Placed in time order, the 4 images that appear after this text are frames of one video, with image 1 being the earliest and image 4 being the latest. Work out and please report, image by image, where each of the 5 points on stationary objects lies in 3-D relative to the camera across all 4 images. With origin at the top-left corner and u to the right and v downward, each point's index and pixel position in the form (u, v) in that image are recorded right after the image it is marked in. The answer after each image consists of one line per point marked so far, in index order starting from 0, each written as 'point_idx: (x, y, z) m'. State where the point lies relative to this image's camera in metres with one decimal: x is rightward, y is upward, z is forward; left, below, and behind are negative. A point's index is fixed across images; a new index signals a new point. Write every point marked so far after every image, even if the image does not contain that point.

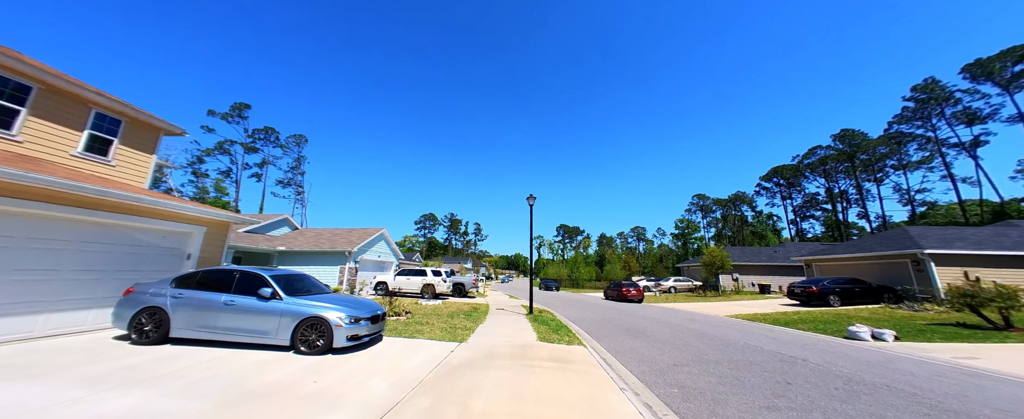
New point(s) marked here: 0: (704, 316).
0: (+6.6, -3.7, +10.6) m
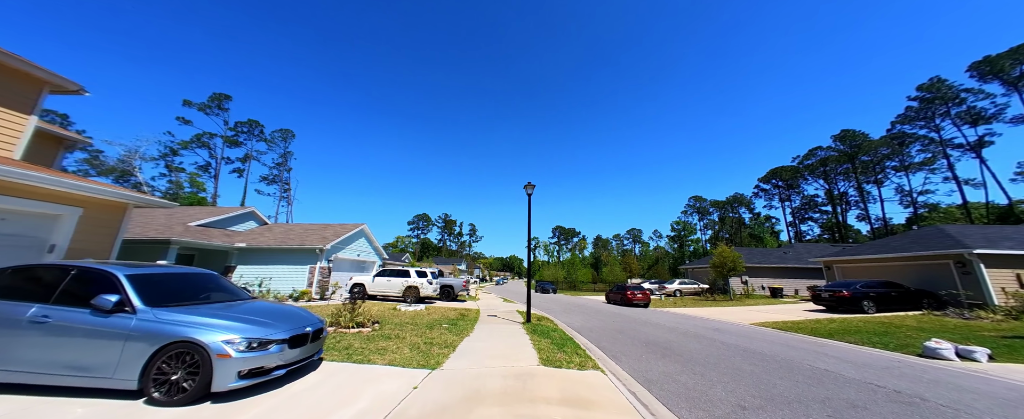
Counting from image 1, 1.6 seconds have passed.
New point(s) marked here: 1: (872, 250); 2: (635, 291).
0: (+6.5, -3.4, +9.2) m
1: (+15.5, -1.7, +13.2) m
2: (+6.4, -4.3, +16.1) m
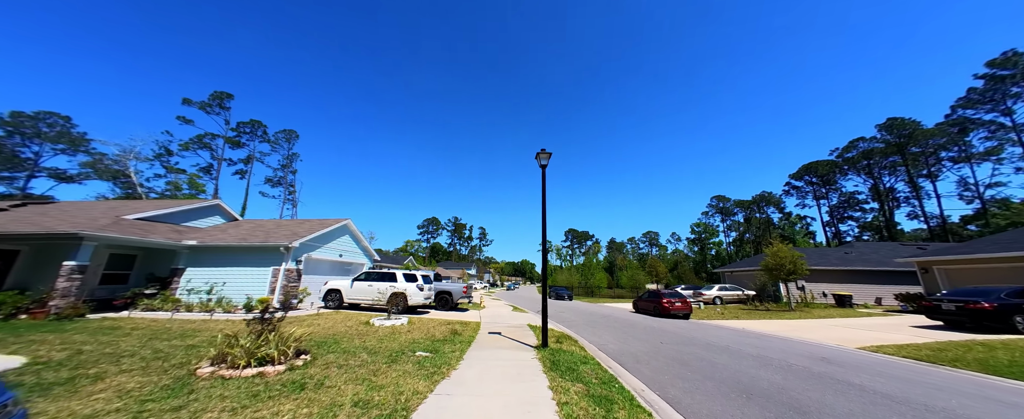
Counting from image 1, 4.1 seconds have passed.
0: (+6.7, -2.9, +6.4) m
1: (+15.8, -1.2, +10.1) m
2: (+6.9, -3.9, +13.3) m
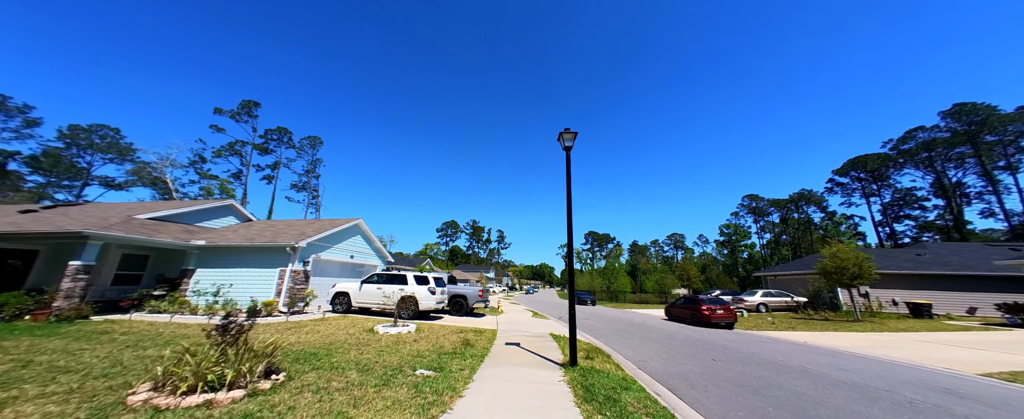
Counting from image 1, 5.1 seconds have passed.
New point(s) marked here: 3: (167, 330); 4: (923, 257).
0: (+7.0, -2.7, +4.9) m
1: (+16.4, -0.9, +8.0) m
2: (+7.7, -3.7, +11.8) m
3: (-7.1, -2.5, +6.3) m
4: (+18.9, -2.2, +14.2) m
